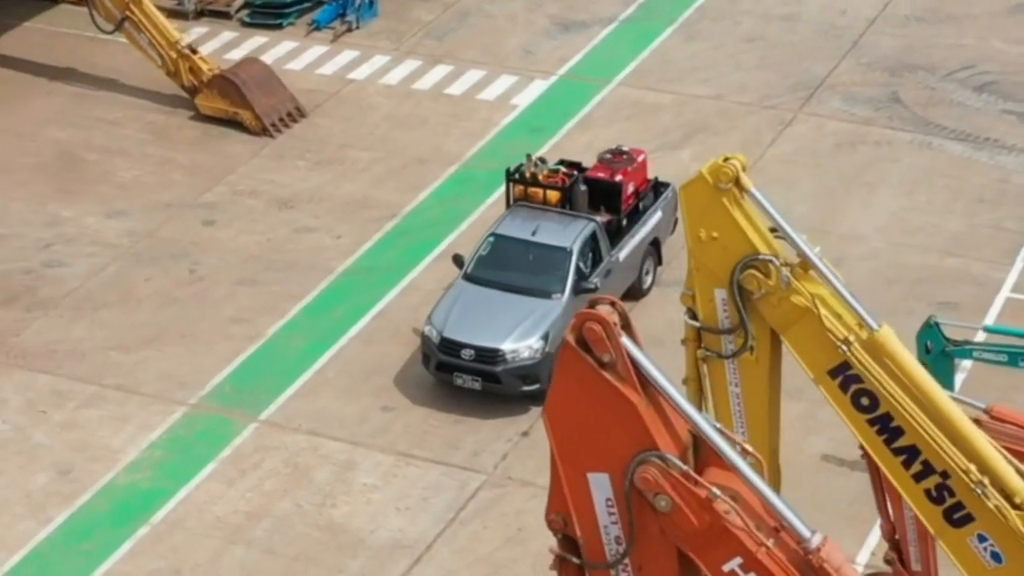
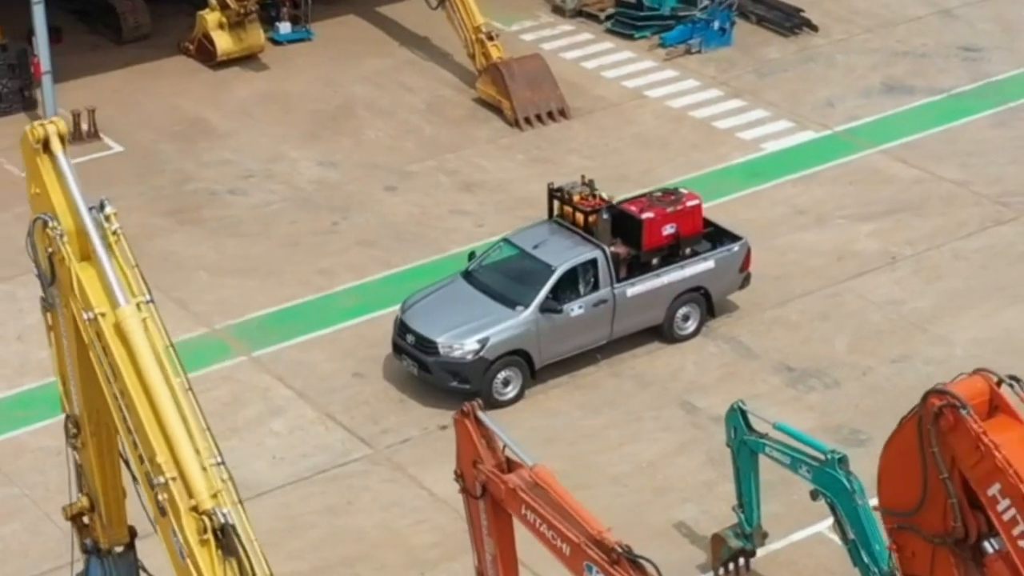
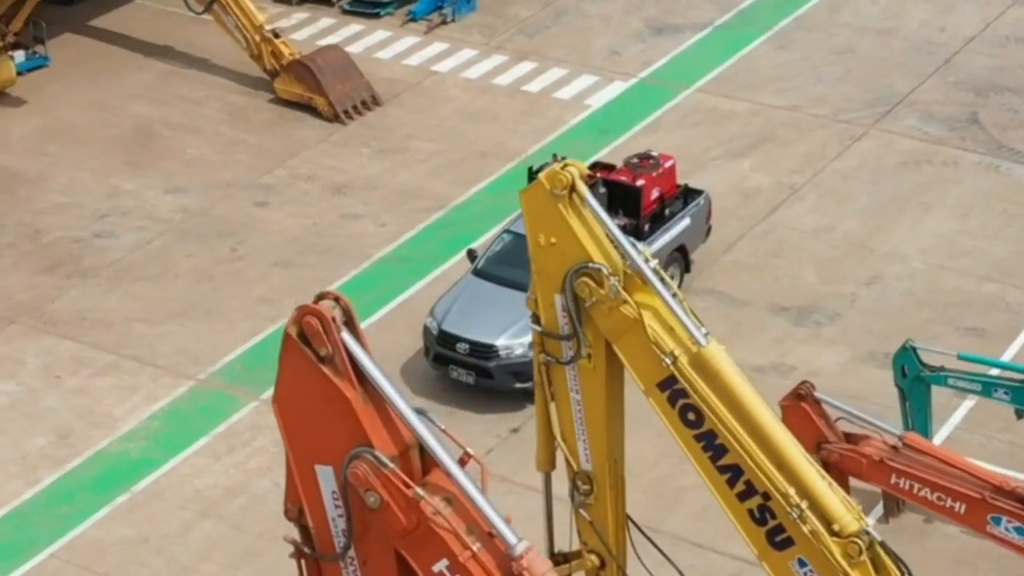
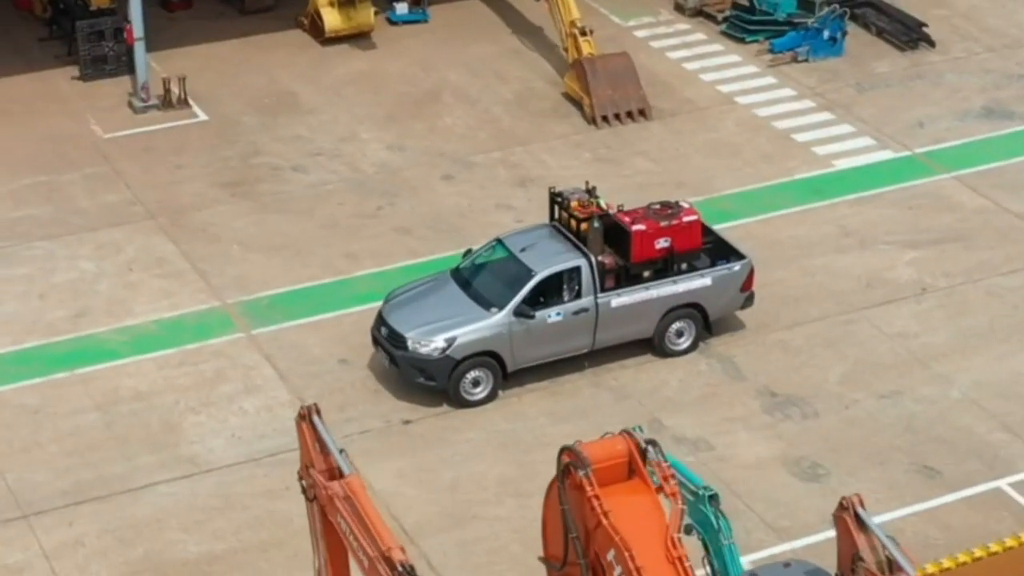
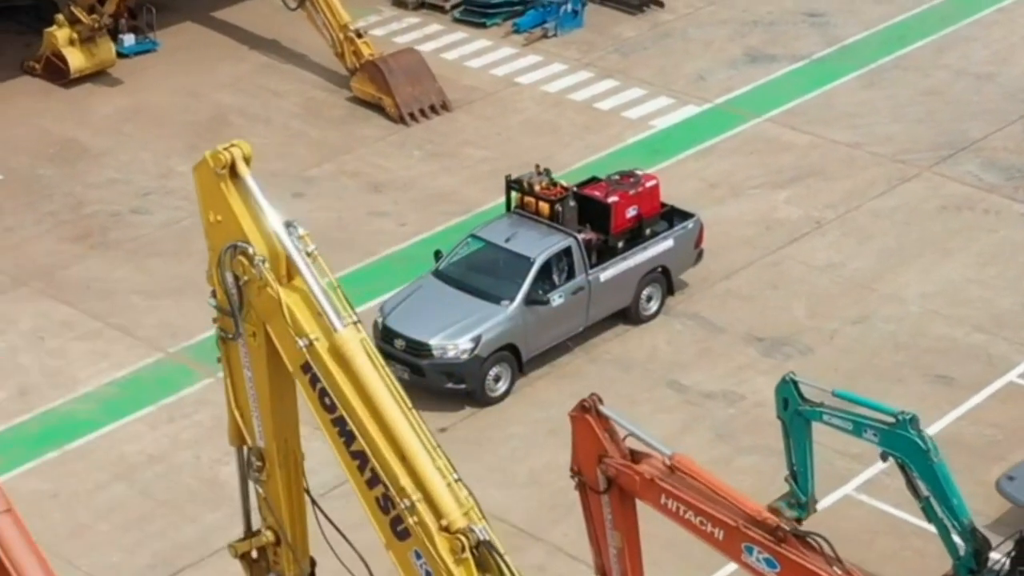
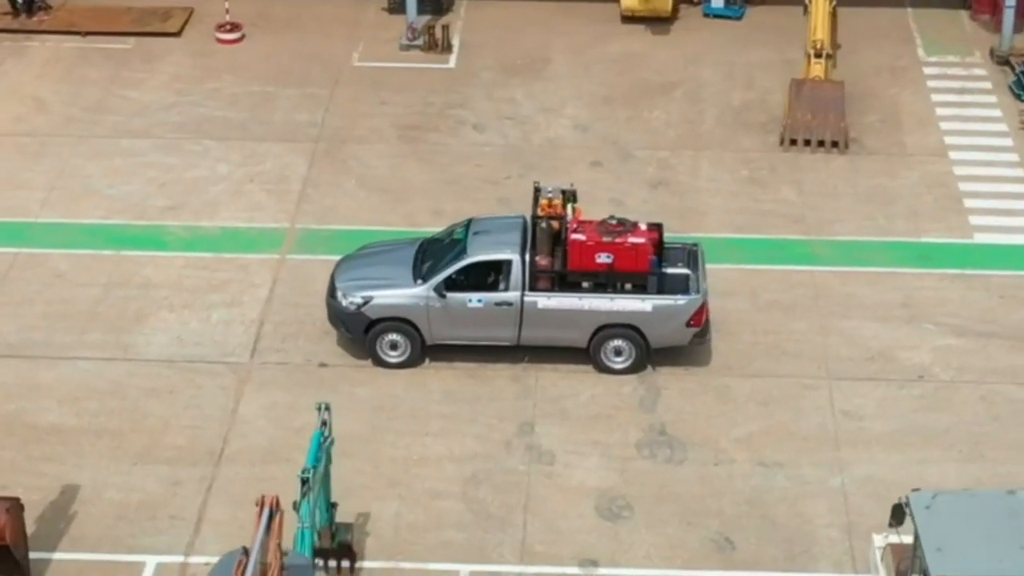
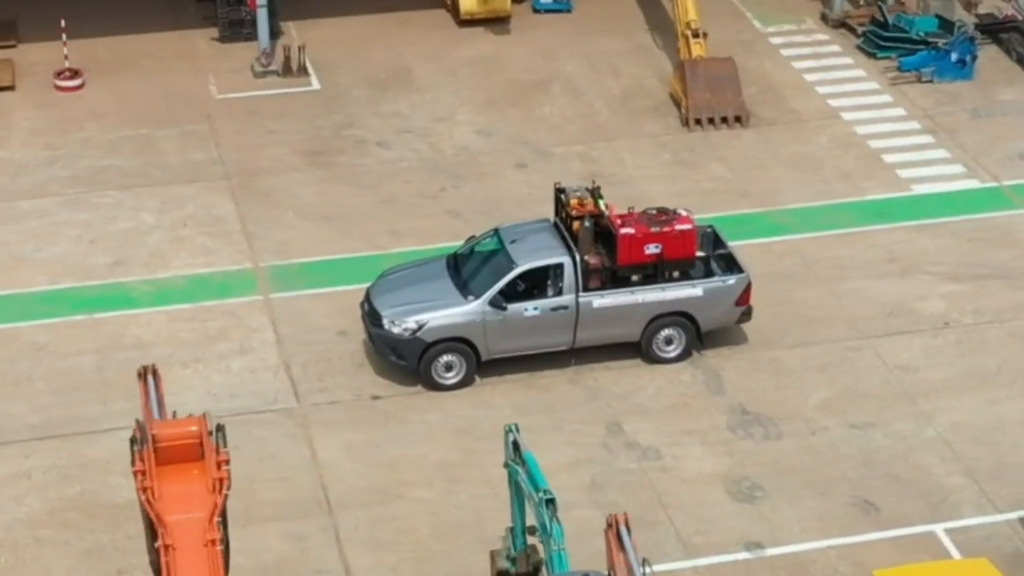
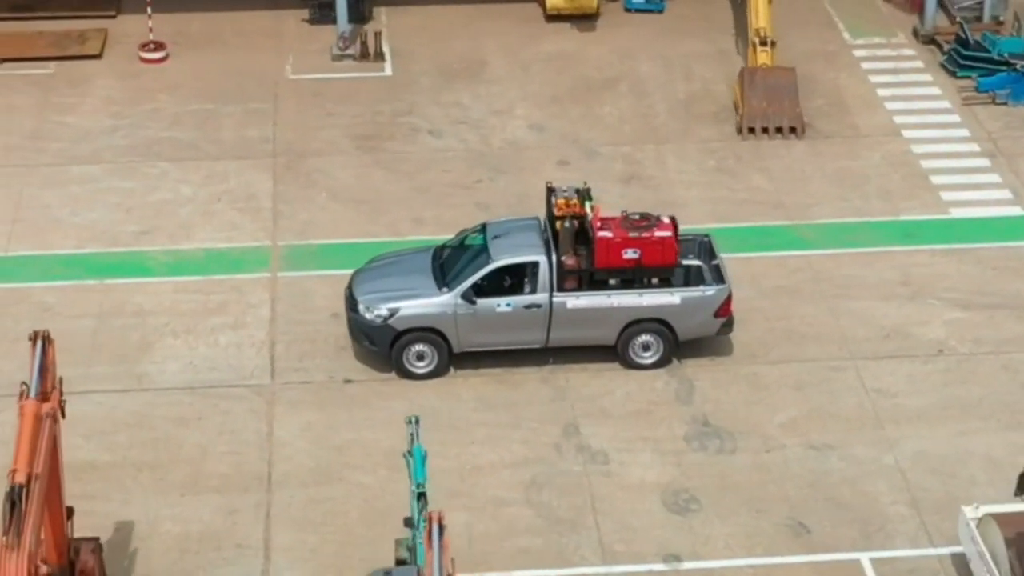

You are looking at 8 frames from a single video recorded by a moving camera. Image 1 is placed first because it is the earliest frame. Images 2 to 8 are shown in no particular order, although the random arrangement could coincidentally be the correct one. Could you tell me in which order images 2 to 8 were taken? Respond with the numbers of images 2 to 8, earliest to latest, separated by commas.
3, 5, 2, 4, 7, 8, 6
